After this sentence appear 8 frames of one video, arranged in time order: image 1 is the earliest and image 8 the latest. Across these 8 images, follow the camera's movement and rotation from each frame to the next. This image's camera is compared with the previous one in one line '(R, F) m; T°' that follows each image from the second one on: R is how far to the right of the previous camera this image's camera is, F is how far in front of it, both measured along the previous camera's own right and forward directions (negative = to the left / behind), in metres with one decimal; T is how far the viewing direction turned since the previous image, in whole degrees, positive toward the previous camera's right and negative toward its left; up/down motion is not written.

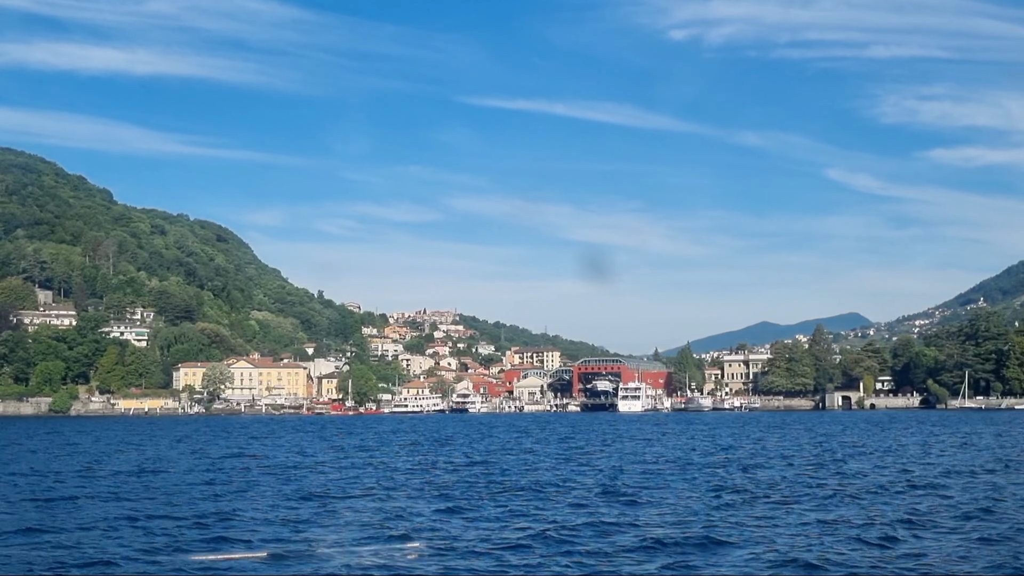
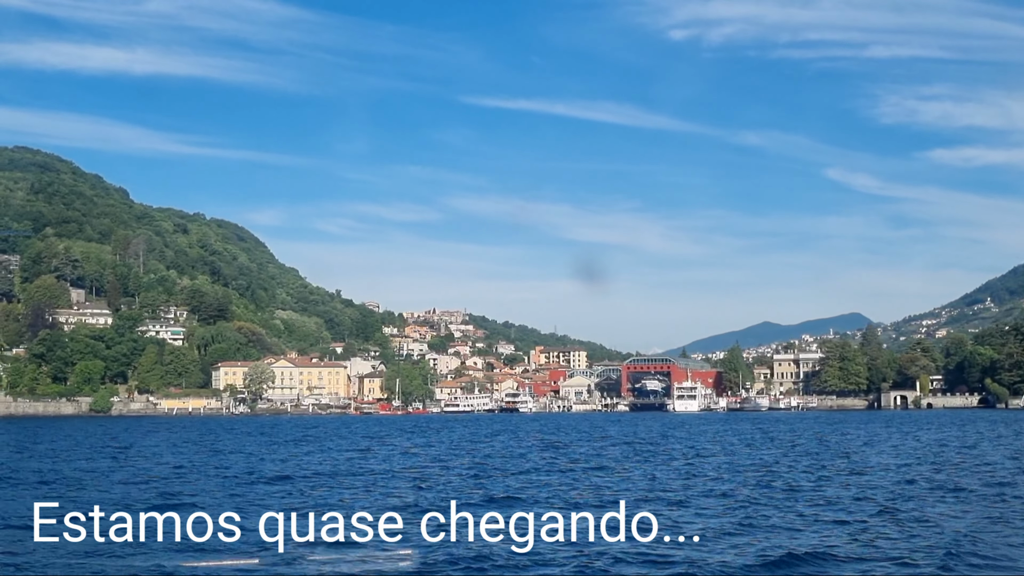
(-3.6, +1.0) m; 0°
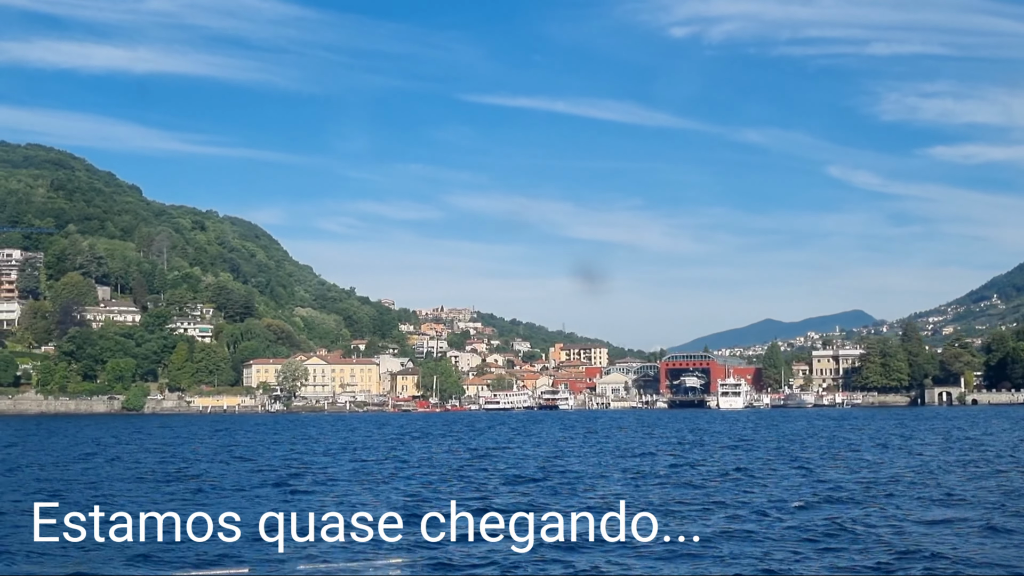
(-2.7, +0.8) m; 0°
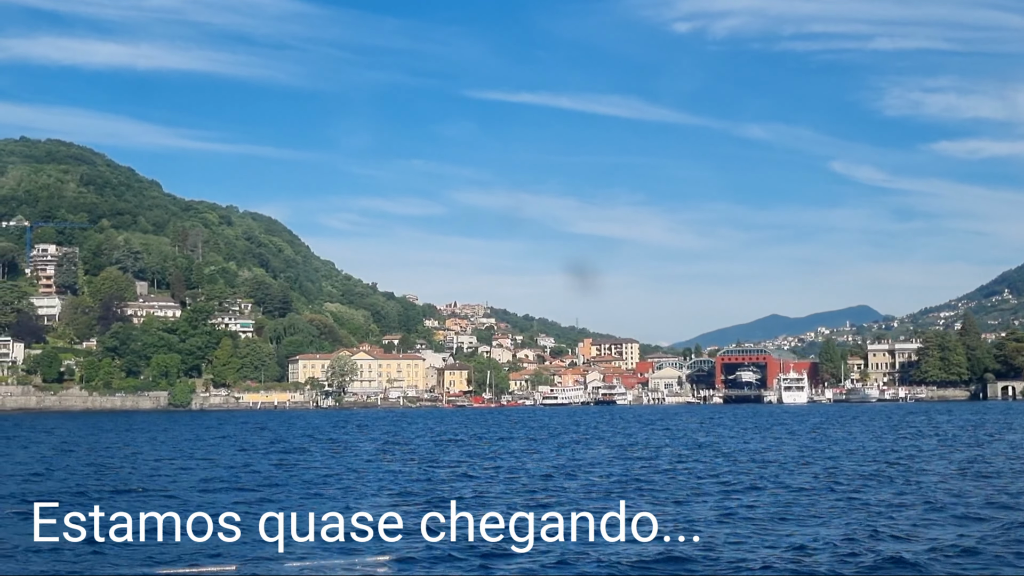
(-3.6, +1.1) m; 0°
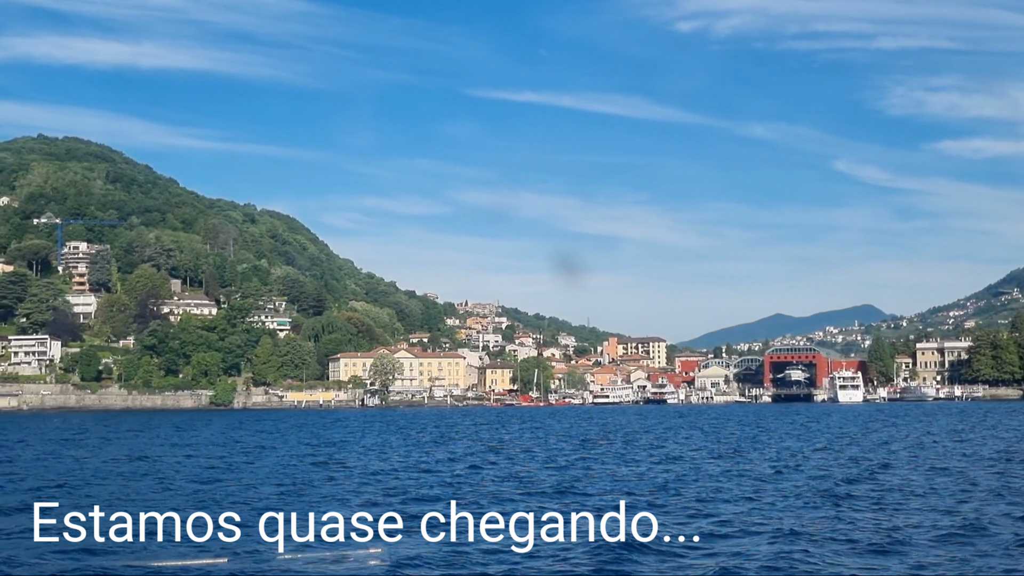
(-3.1, +0.9) m; 0°
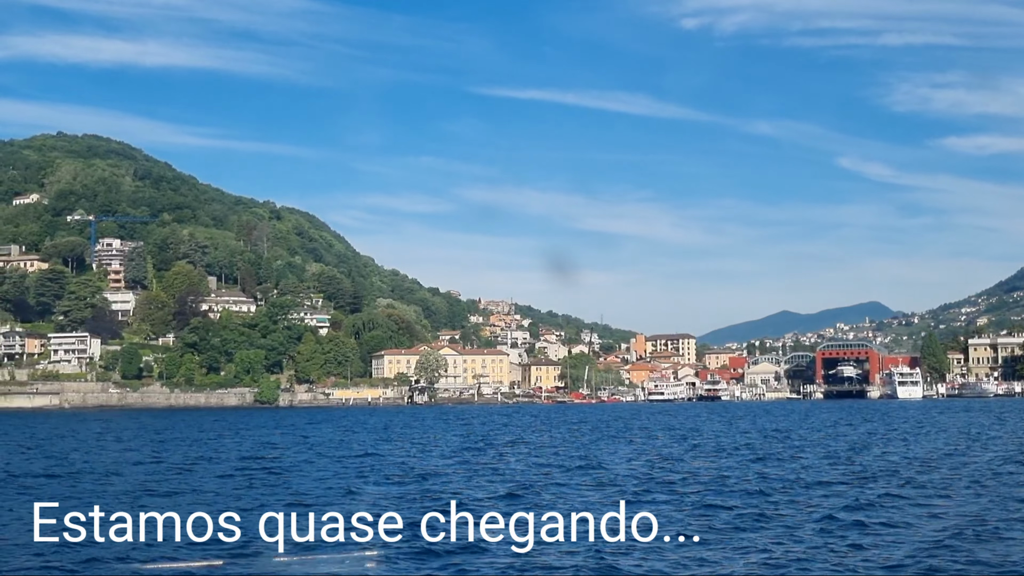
(-3.1, +0.9) m; 0°
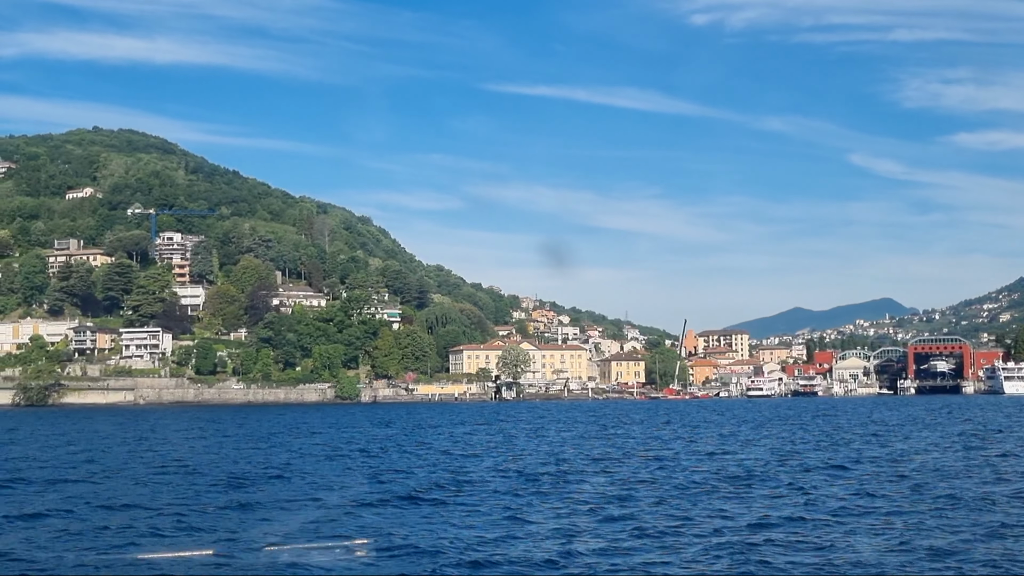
(-5.3, +1.4) m; 0°
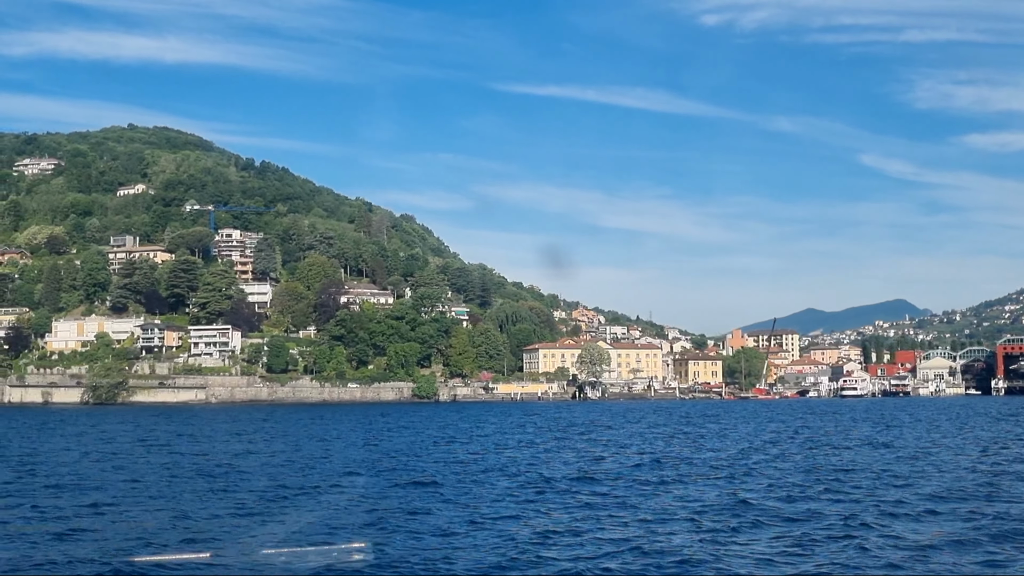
(-4.9, +1.3) m; 0°
